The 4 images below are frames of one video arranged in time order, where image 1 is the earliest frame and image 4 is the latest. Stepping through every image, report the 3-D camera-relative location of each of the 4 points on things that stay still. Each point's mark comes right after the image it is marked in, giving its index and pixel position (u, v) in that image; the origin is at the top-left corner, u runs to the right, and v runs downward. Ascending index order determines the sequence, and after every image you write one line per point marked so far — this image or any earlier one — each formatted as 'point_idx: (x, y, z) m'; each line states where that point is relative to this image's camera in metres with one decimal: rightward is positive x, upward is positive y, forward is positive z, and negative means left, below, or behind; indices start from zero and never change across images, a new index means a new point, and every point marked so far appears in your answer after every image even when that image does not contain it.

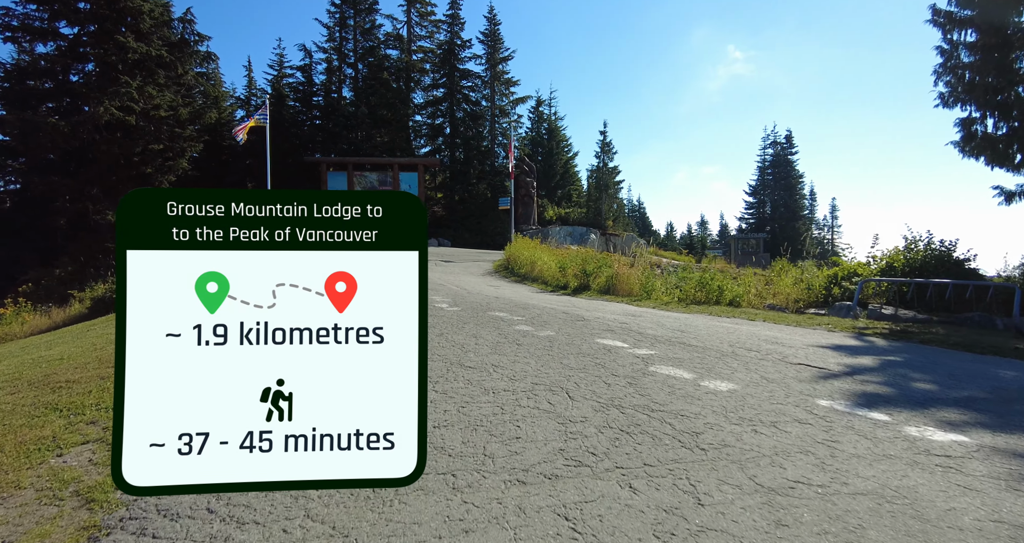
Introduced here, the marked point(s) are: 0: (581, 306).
0: (+1.3, -0.7, +11.0) m
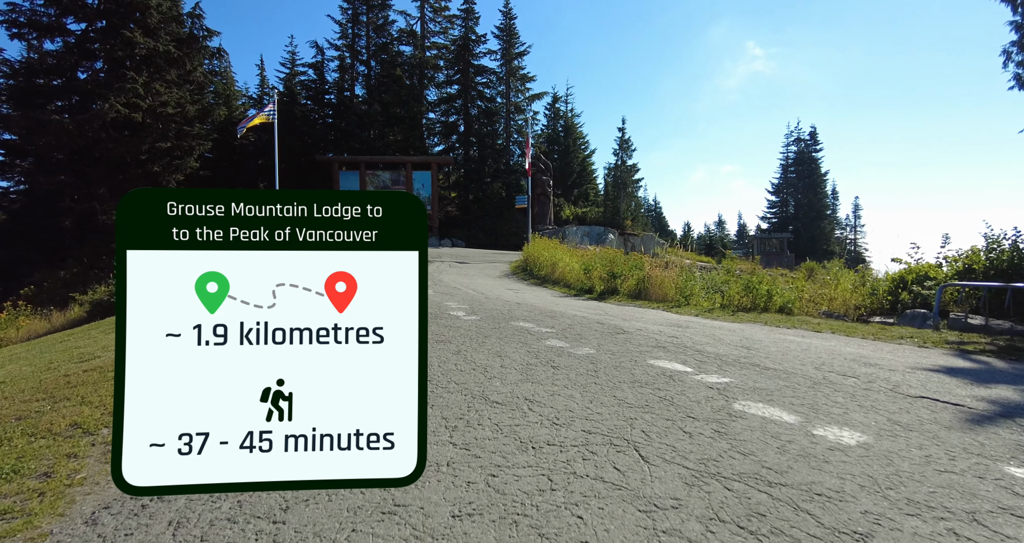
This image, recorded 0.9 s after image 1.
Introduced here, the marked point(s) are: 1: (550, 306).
0: (+1.8, -0.8, +9.7) m
1: (+0.8, -0.7, +10.9) m
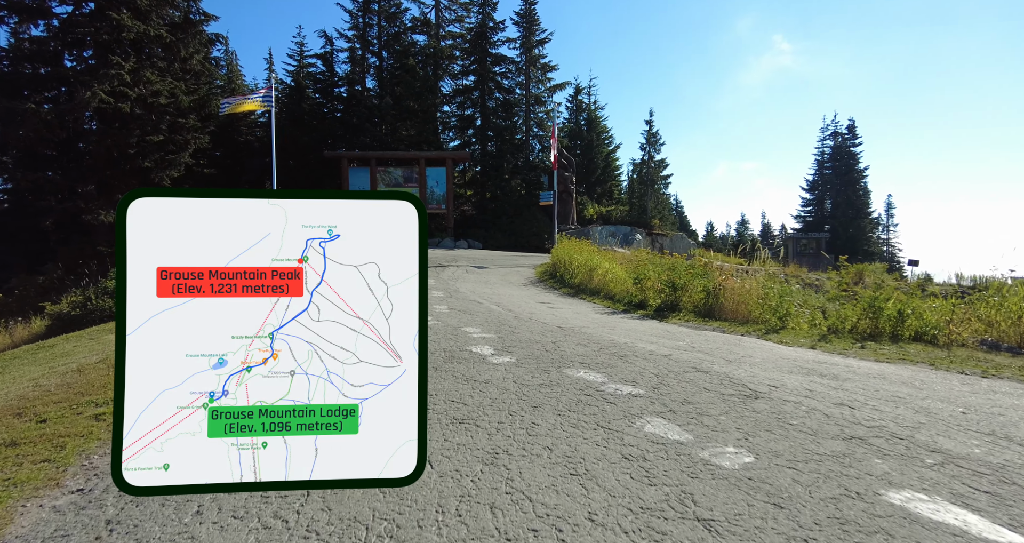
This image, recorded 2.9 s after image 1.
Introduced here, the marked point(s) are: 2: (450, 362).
0: (+2.3, -1.0, +6.9) m
1: (+1.4, -0.9, +8.0) m
2: (-0.7, -0.9, +5.8) m
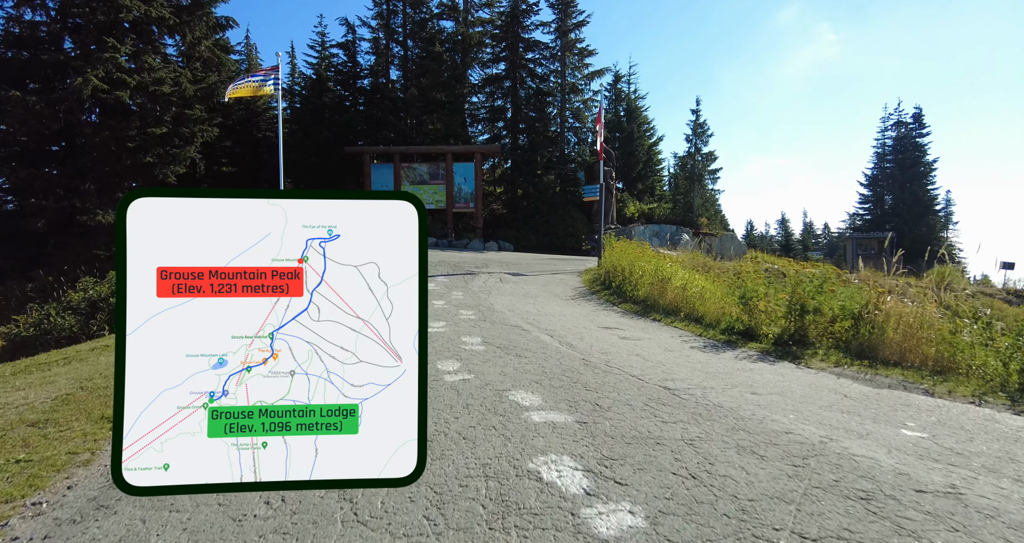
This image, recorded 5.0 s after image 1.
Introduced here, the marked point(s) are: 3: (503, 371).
0: (+3.0, -1.2, +3.4) m
1: (+2.1, -1.1, +4.7) m
2: (-0.1, -1.2, +2.6) m
3: (-0.2, -1.1, +6.1) m
